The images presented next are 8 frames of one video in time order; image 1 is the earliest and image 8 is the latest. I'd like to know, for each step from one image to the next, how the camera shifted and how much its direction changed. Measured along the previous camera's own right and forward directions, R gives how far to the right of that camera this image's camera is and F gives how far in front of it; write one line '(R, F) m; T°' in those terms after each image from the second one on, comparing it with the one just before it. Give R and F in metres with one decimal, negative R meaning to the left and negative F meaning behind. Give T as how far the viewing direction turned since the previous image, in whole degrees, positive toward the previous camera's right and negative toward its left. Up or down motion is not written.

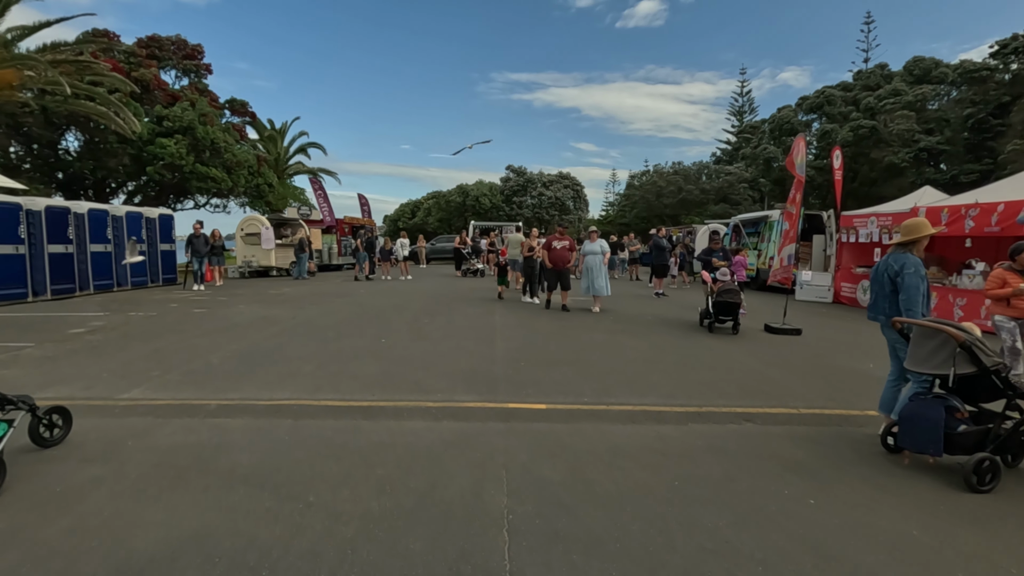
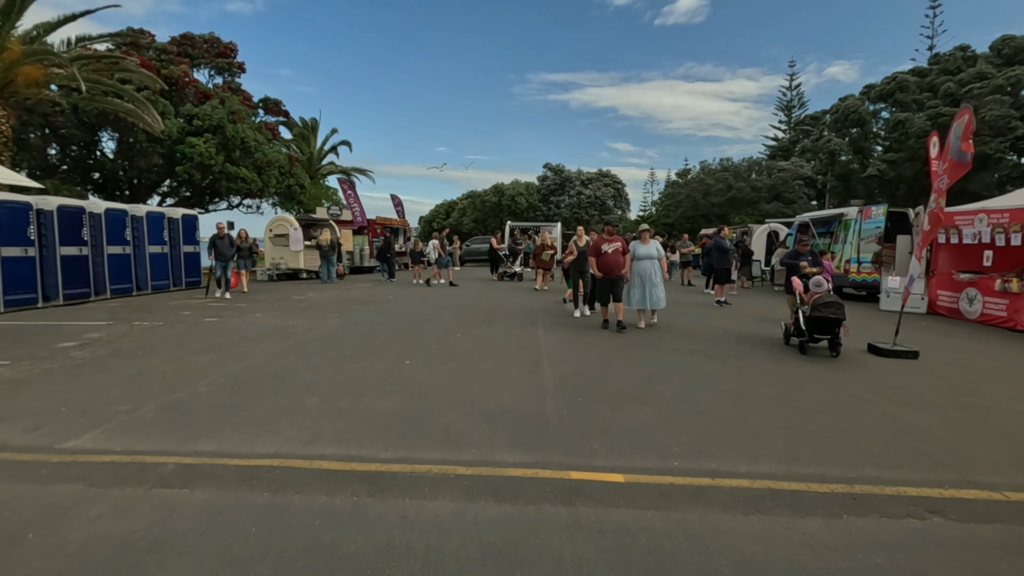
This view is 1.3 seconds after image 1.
(-0.2, +1.6) m; -4°
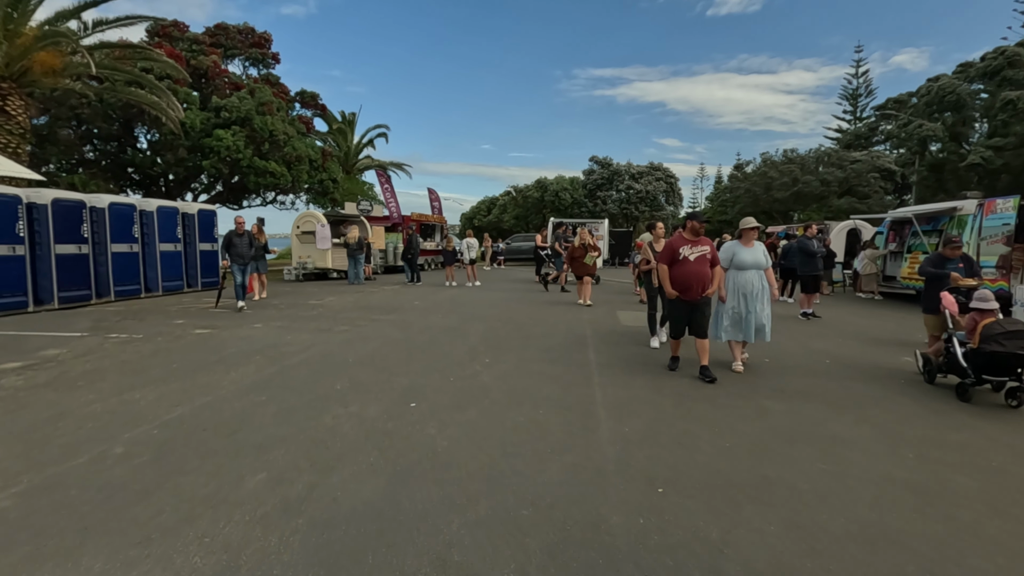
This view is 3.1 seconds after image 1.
(0.0, +2.0) m; -5°
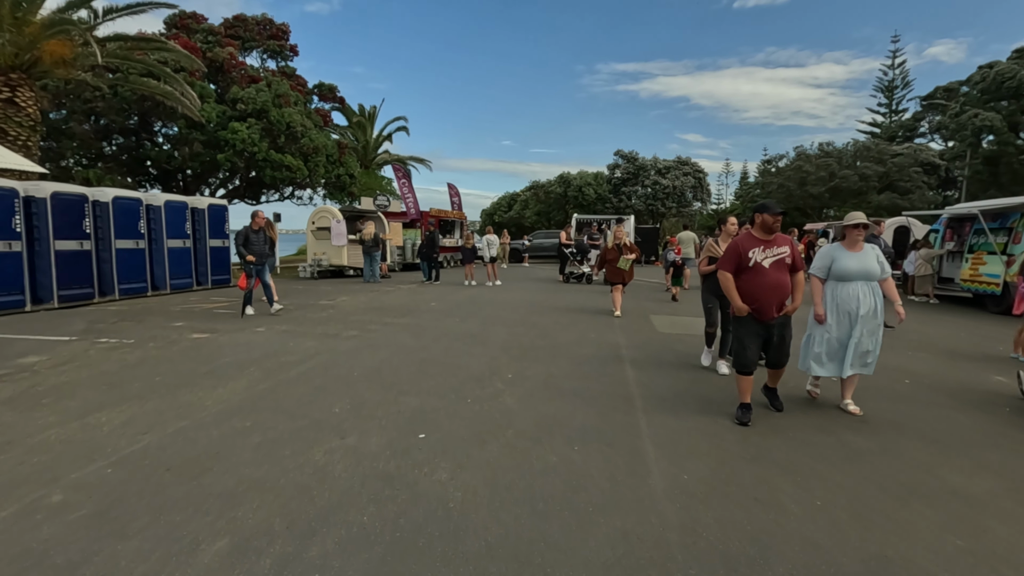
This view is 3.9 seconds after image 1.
(-0.1, +0.9) m; -2°
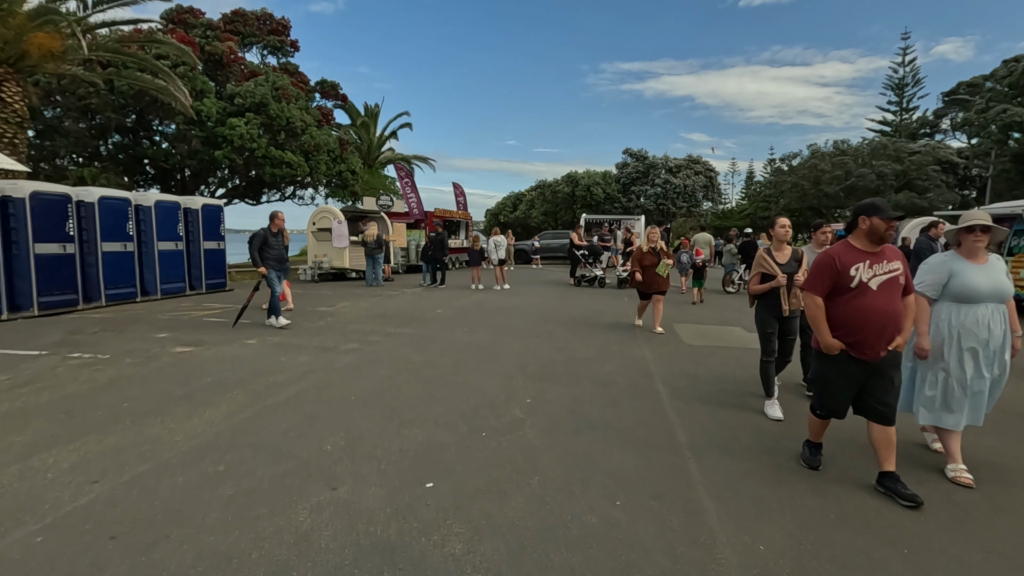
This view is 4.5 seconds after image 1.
(-0.2, +0.8) m; 0°
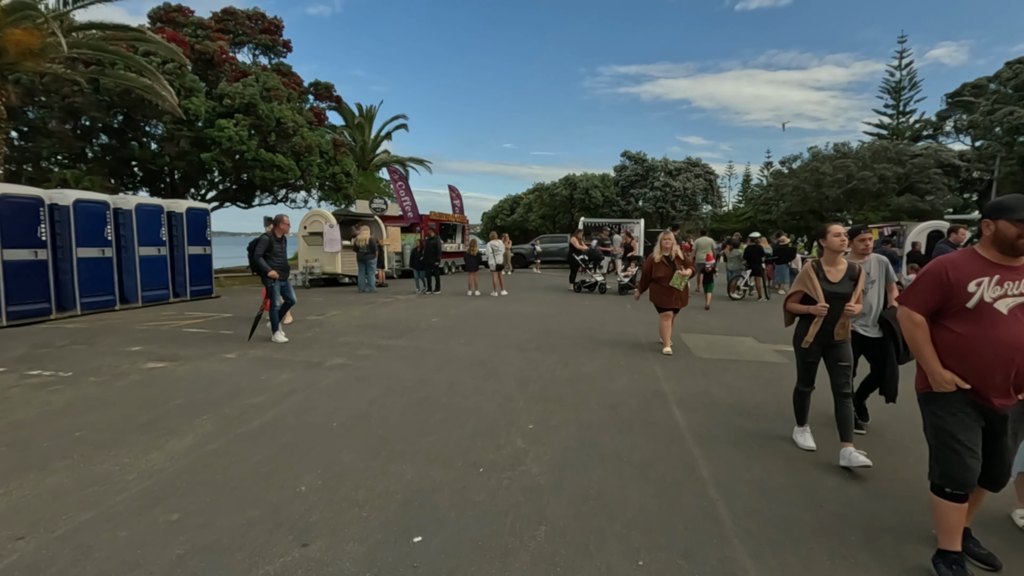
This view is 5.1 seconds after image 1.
(0.0, +0.6) m; 0°
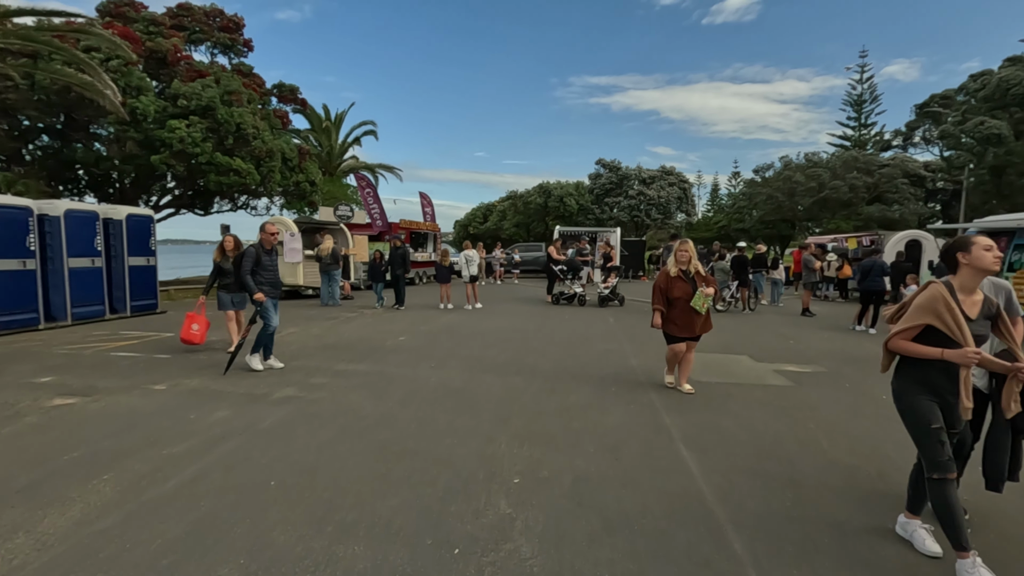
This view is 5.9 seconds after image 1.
(-0.1, +0.9) m; +3°
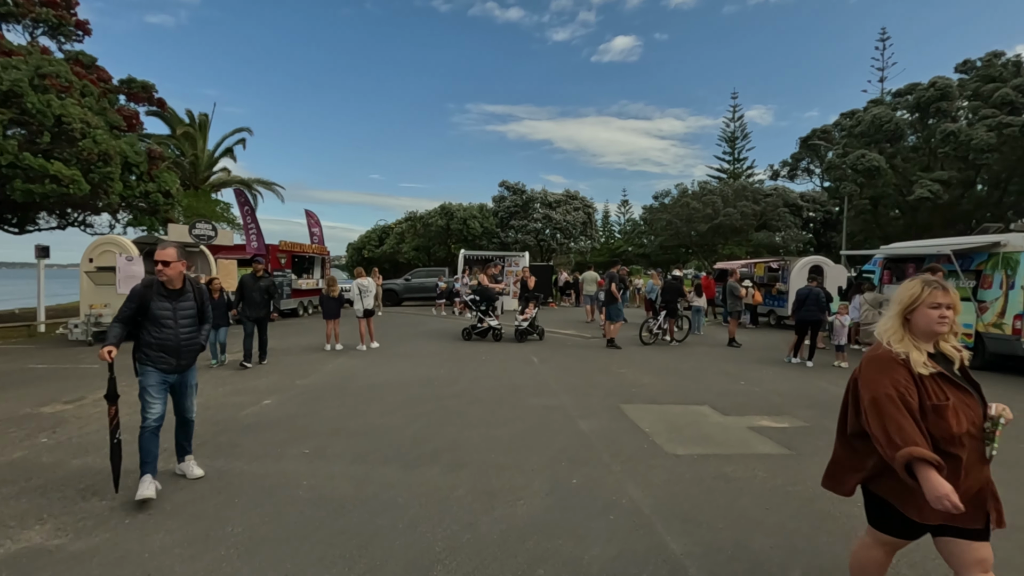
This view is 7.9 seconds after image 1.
(-0.2, +2.2) m; +11°
